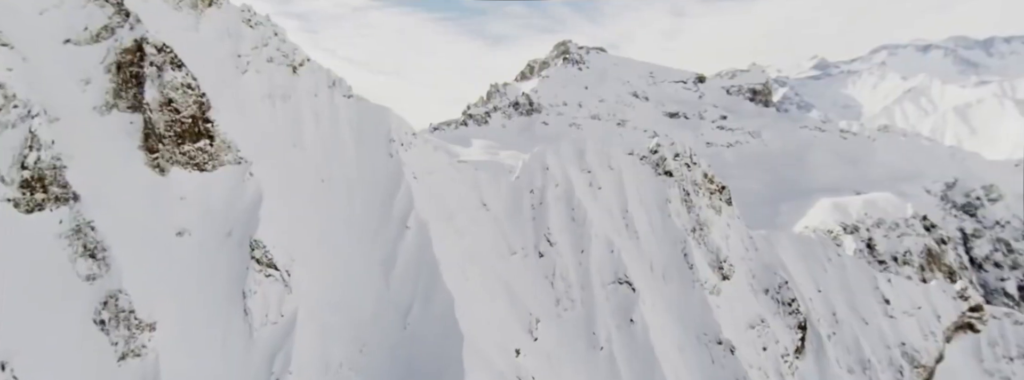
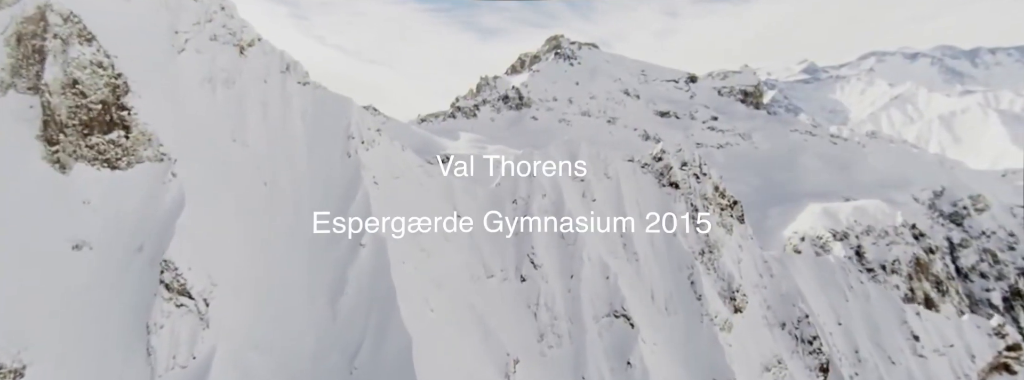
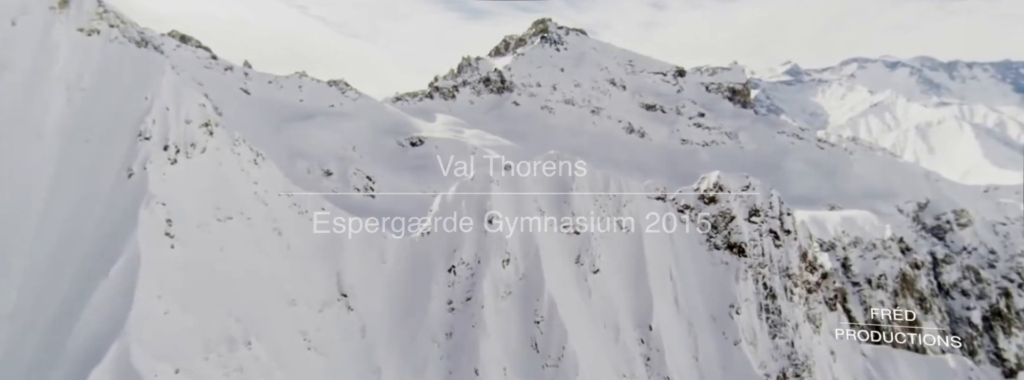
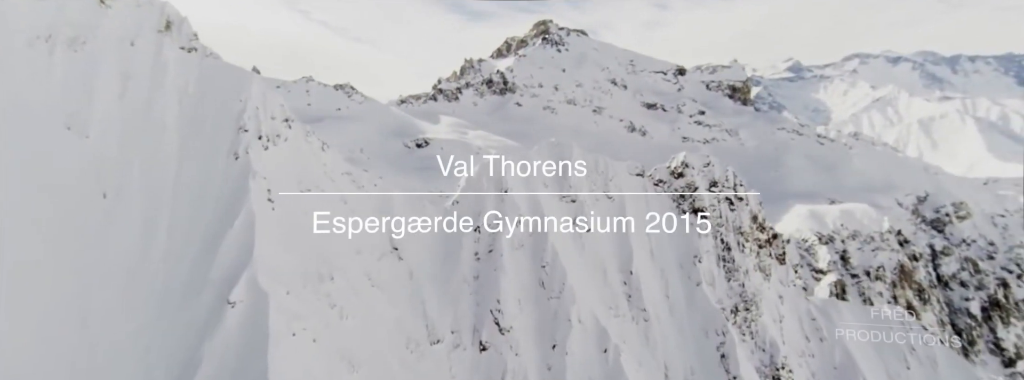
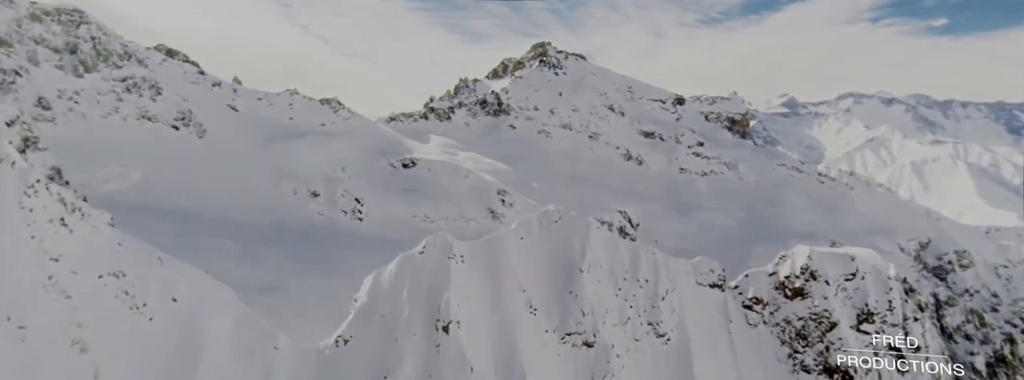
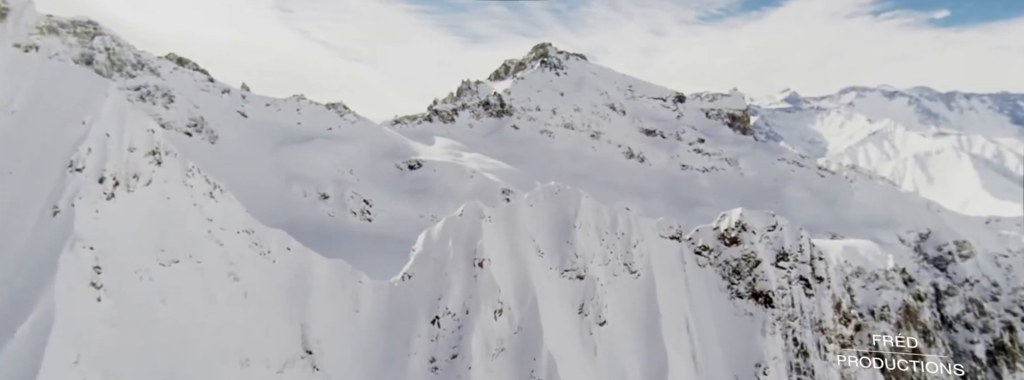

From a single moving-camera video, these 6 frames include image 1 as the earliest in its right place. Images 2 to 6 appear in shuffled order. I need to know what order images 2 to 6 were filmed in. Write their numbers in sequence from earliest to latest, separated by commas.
2, 4, 3, 6, 5
